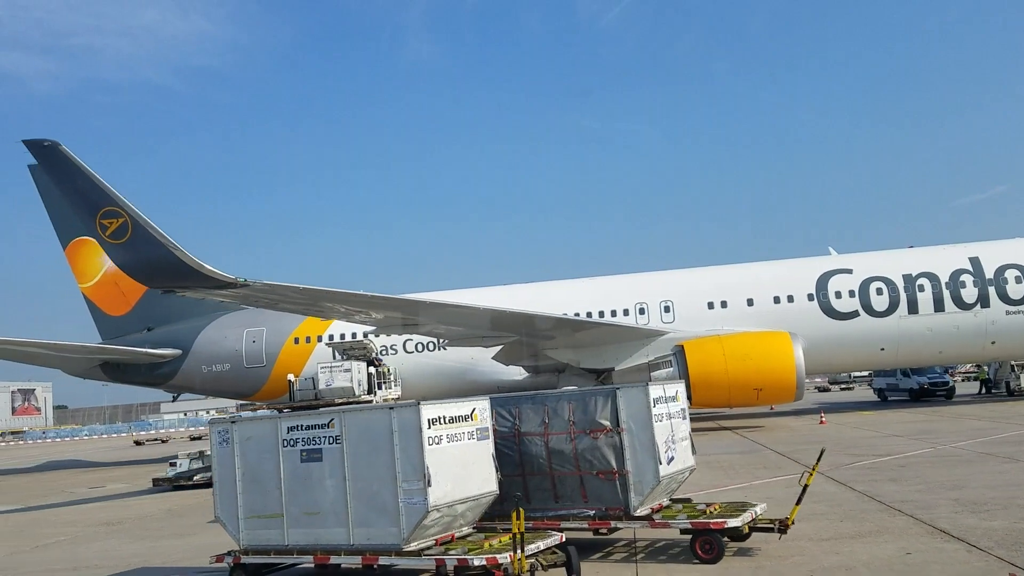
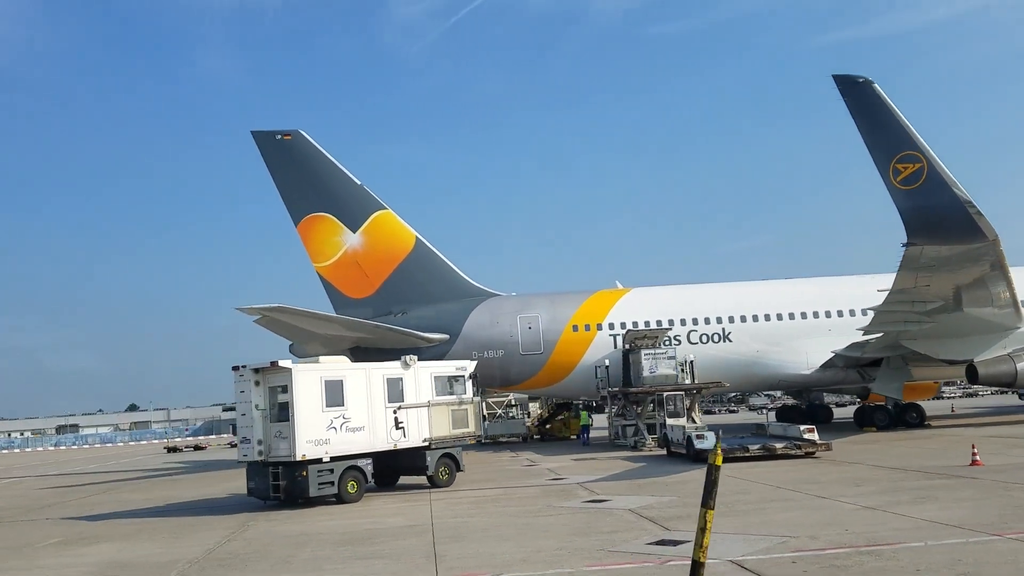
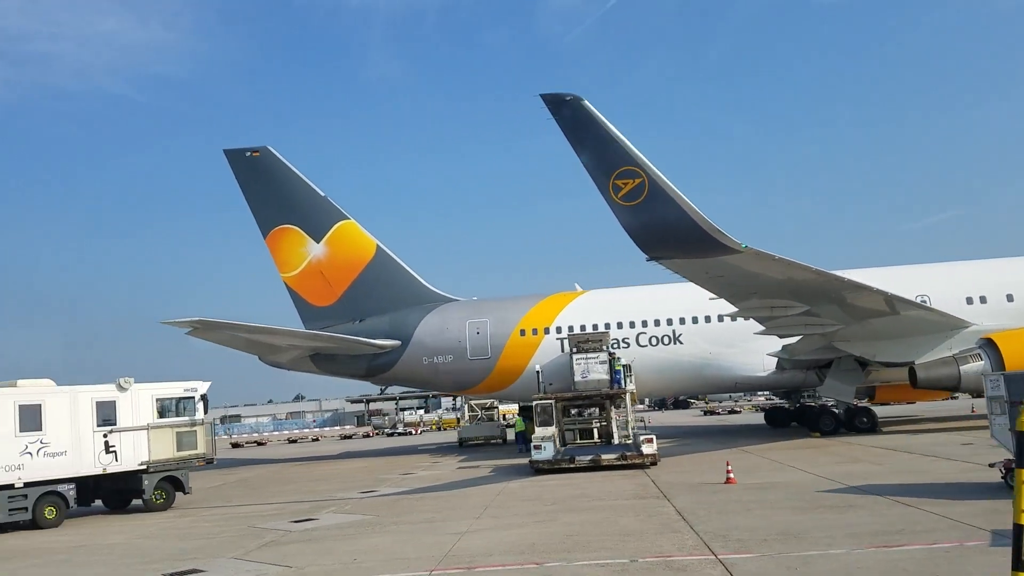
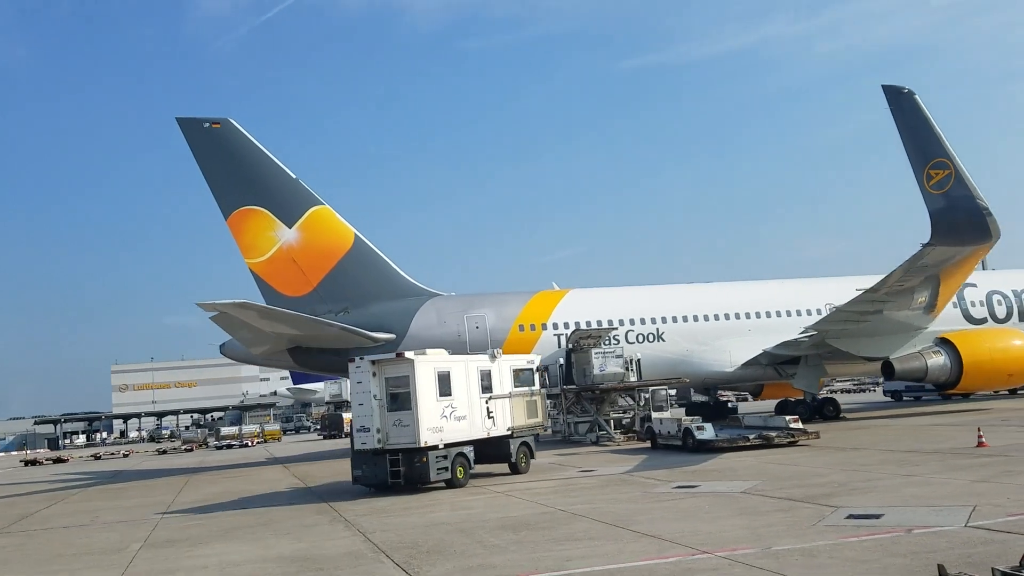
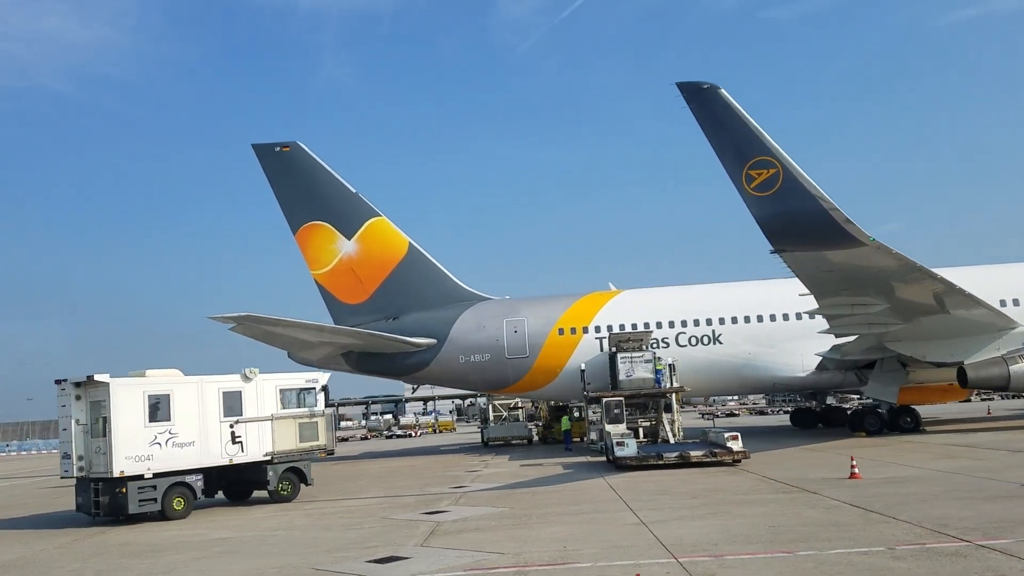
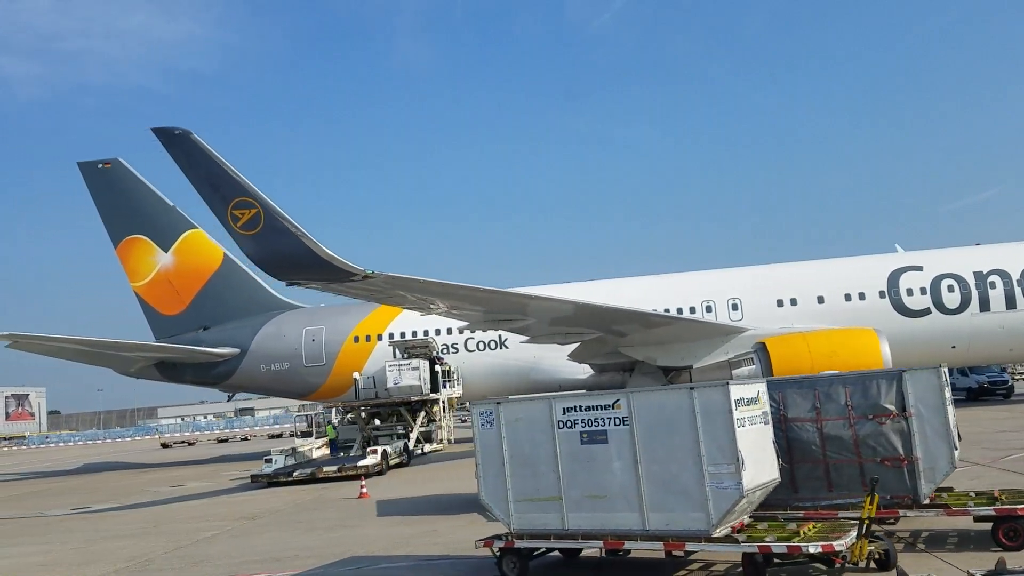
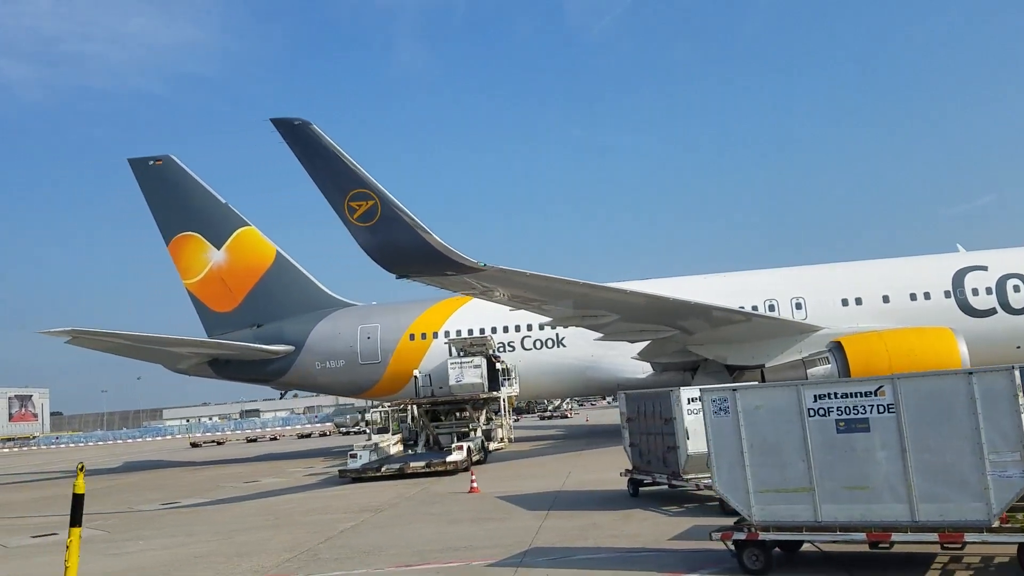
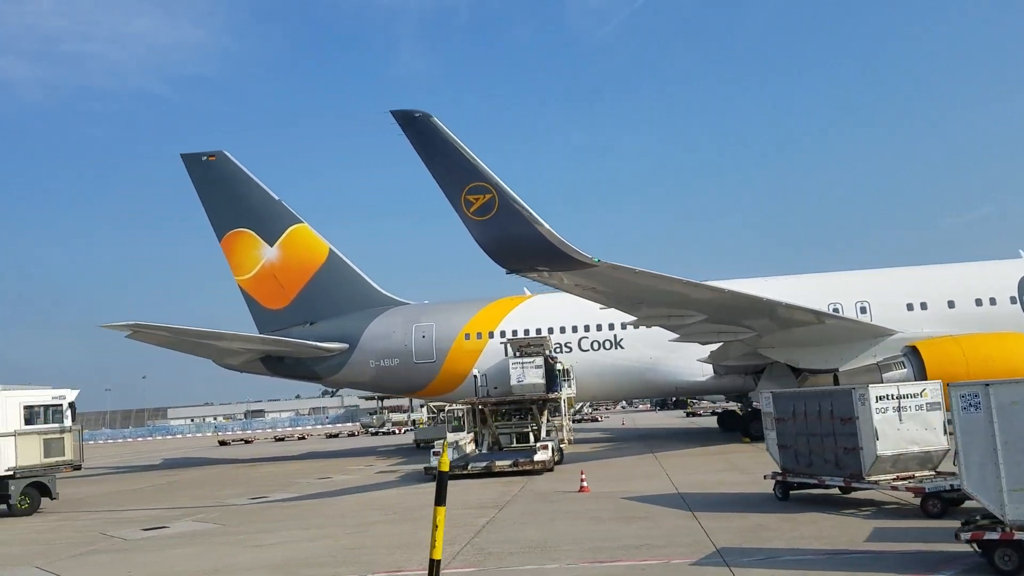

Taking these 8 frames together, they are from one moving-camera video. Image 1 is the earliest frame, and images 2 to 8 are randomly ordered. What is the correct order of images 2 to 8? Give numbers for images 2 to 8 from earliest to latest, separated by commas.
6, 7, 8, 3, 5, 2, 4
